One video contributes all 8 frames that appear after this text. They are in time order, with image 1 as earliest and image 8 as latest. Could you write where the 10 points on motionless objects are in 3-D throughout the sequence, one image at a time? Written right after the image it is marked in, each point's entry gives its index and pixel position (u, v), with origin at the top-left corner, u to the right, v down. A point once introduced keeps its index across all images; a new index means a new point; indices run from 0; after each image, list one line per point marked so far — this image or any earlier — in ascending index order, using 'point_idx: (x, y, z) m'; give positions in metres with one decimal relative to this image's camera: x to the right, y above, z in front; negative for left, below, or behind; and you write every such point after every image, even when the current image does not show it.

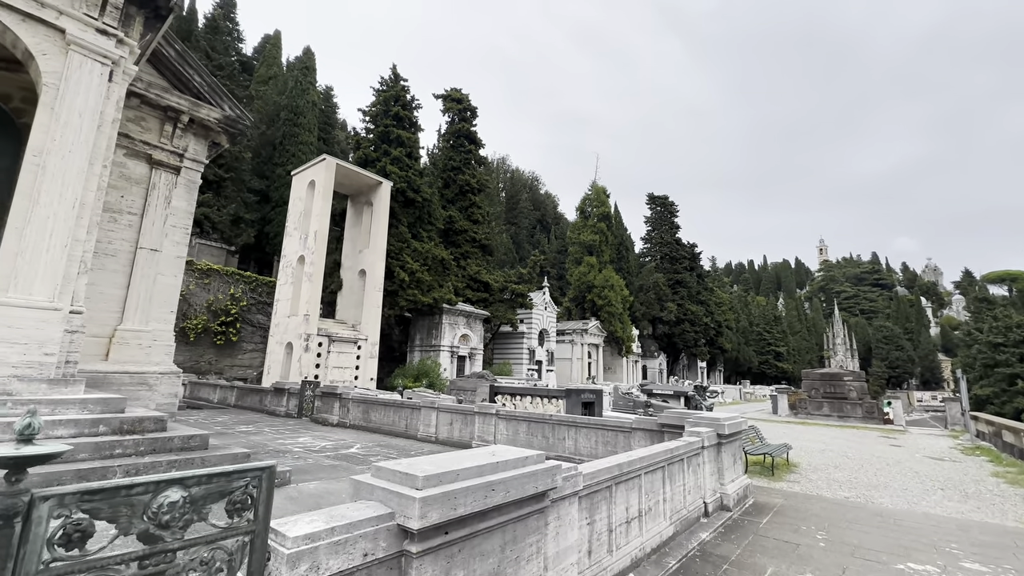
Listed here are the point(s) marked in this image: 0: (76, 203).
0: (-4.8, +1.0, +5.0) m
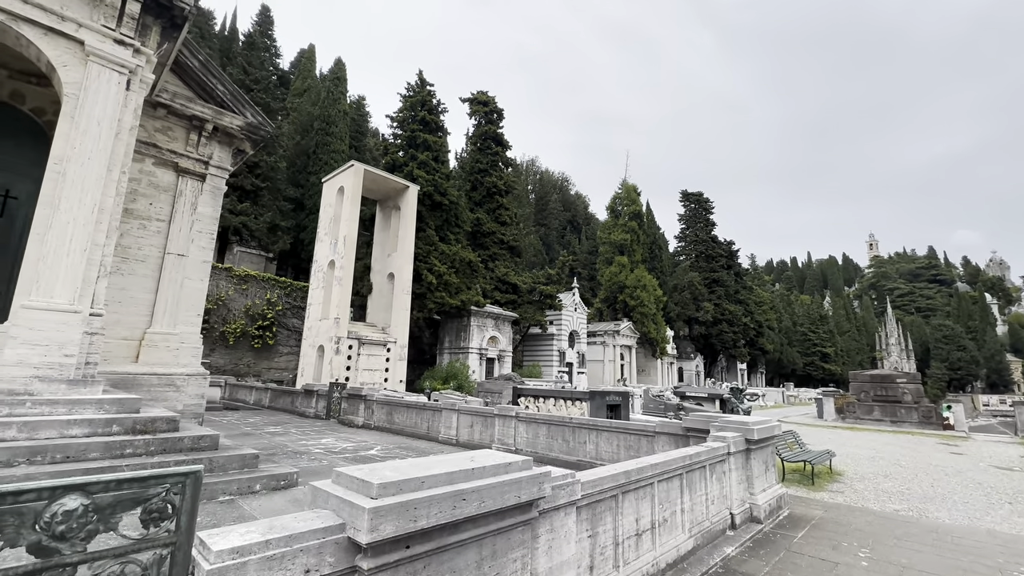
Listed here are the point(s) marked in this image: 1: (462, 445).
0: (-4.8, +0.9, +5.1) m
1: (-1.0, -3.2, +9.1) m
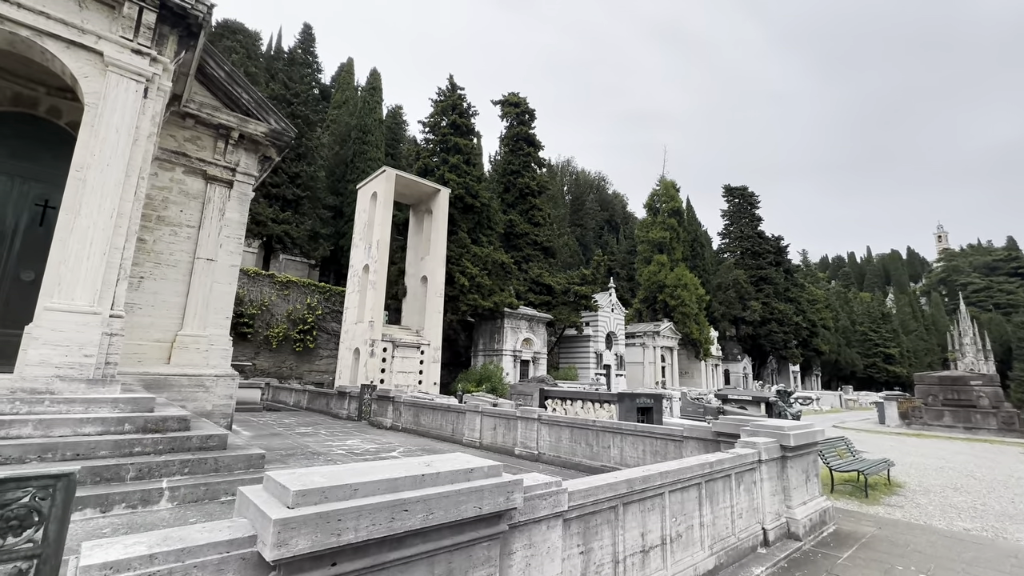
0: (-4.7, +0.9, +5.3) m
1: (-0.5, -3.2, +8.9) m
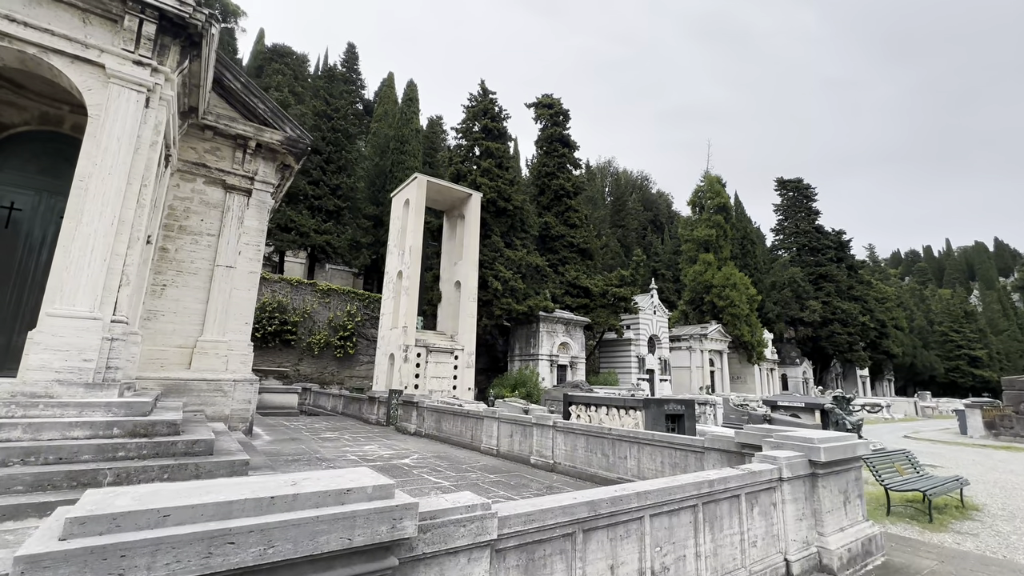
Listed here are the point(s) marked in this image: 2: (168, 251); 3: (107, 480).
0: (-4.8, +0.8, +5.4) m
1: (-0.2, -3.2, +8.5) m
2: (-6.2, +0.7, +8.1) m
3: (-3.5, -1.7, +3.9) m
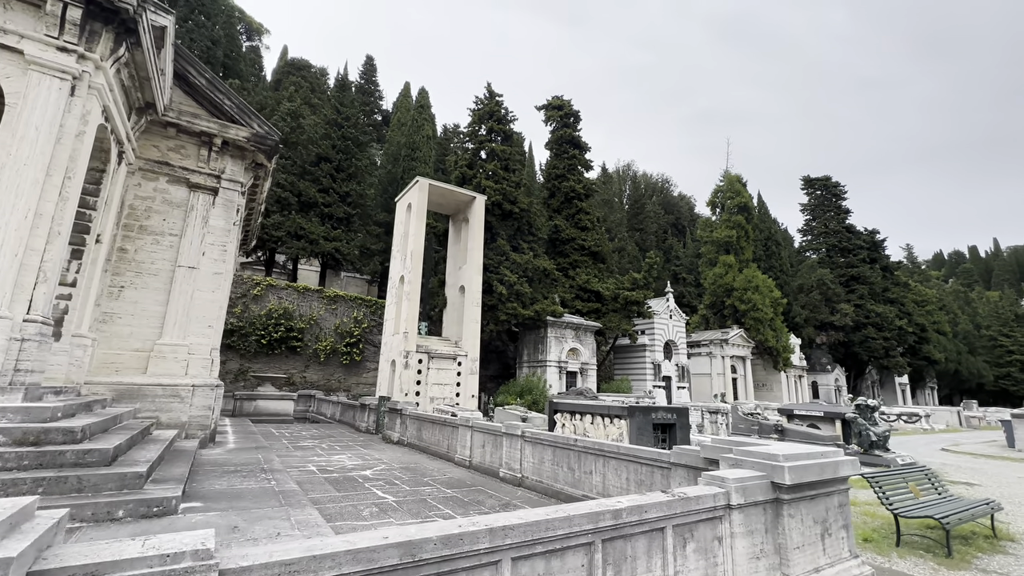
0: (-5.4, +0.9, +5.1) m
1: (-0.7, -3.1, +7.8) m
2: (-6.8, +0.6, +7.9) m
3: (-4.3, -1.6, +3.5) m
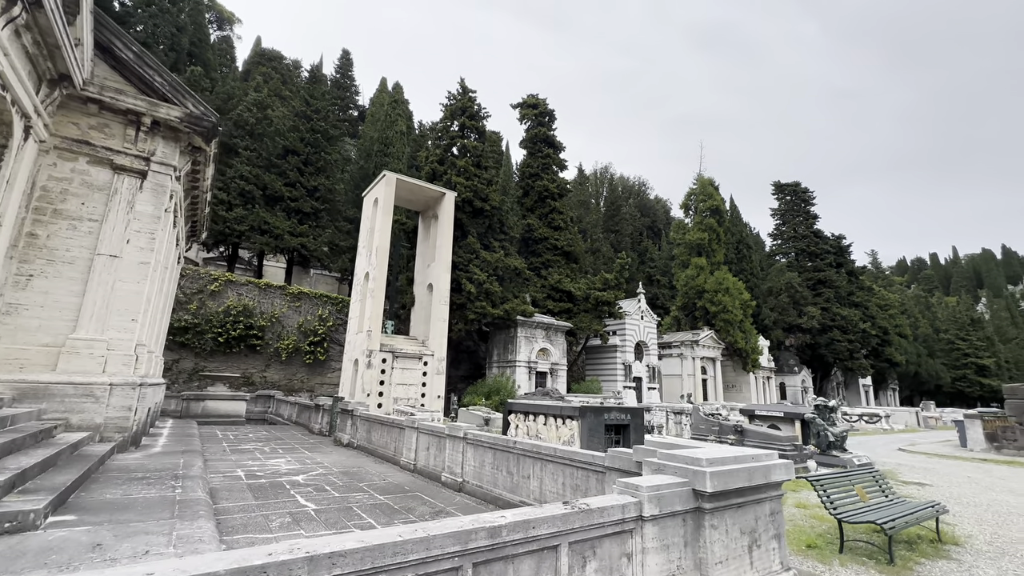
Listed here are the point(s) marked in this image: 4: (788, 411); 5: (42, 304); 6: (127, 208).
0: (-6.2, +1.0, +4.4) m
1: (-1.6, -3.0, +7.4) m
2: (-7.6, +0.8, +7.2) m
3: (-4.9, -1.5, +2.9) m
4: (+7.6, -3.4, +12.4) m
5: (-7.4, -0.2, +7.1) m
6: (-6.7, +1.4, +7.8) m
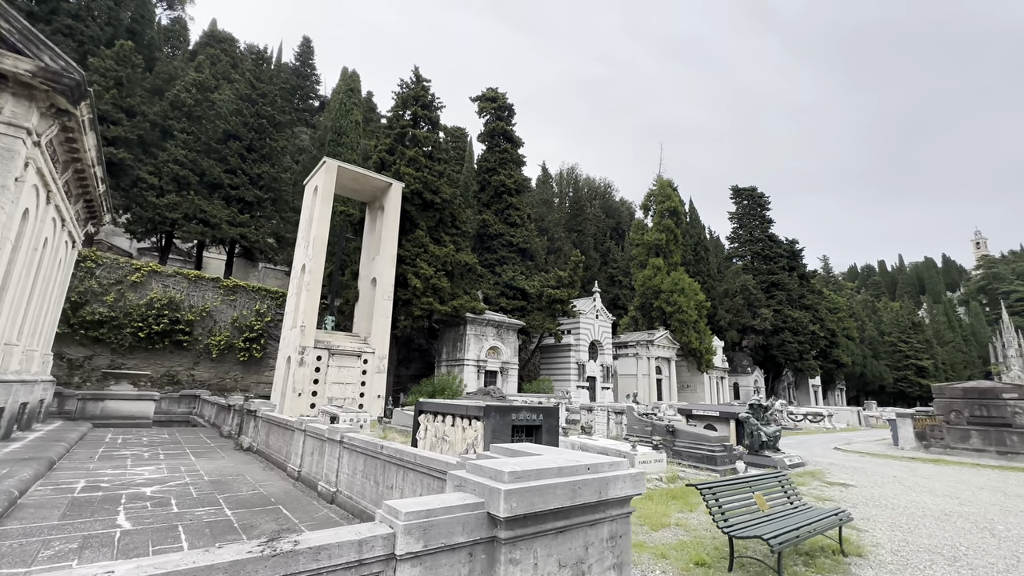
0: (-7.4, +1.3, +3.3) m
1: (-3.1, -2.8, +6.6) m
2: (-9.0, +1.1, +5.9) m
3: (-6.2, -1.2, +1.9) m
4: (+5.7, -3.3, +12.1) m
5: (-8.8, +0.1, +5.9) m
6: (-8.2, +1.7, +6.6) m
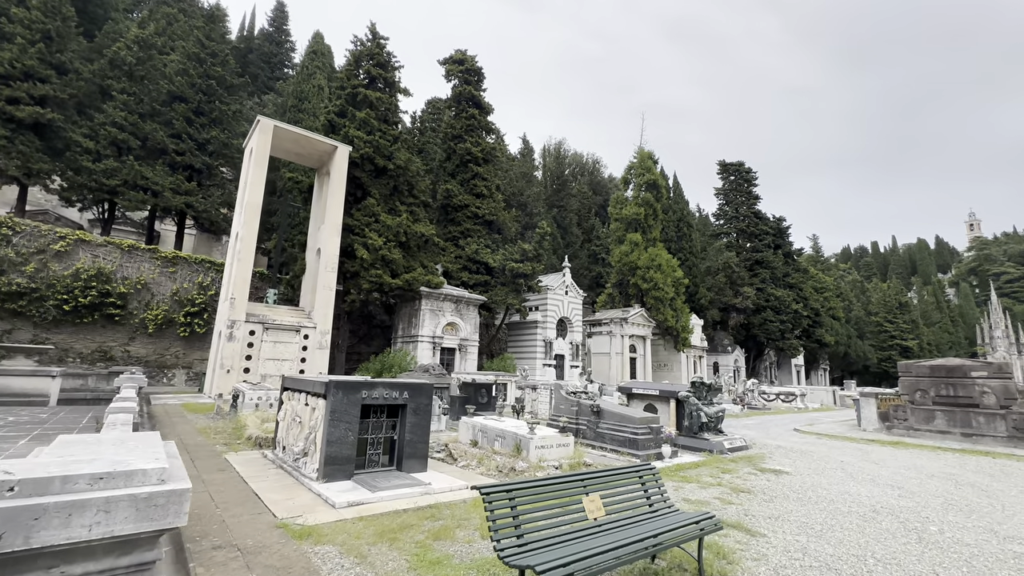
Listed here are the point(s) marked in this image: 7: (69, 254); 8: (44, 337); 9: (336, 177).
0: (-9.3, +1.8, +2.0) m
1: (-5.0, -2.2, +5.4) m
2: (-10.9, +1.7, +4.6) m
3: (-8.0, -0.8, +0.6) m
4: (+3.8, -2.5, +11.1) m
5: (-10.7, +0.7, +4.5) m
6: (-10.0, +2.3, +5.3) m
7: (-18.8, +1.4, +19.1) m
8: (-19.1, -2.0, +18.3) m
9: (-7.4, +4.6, +18.7) m
